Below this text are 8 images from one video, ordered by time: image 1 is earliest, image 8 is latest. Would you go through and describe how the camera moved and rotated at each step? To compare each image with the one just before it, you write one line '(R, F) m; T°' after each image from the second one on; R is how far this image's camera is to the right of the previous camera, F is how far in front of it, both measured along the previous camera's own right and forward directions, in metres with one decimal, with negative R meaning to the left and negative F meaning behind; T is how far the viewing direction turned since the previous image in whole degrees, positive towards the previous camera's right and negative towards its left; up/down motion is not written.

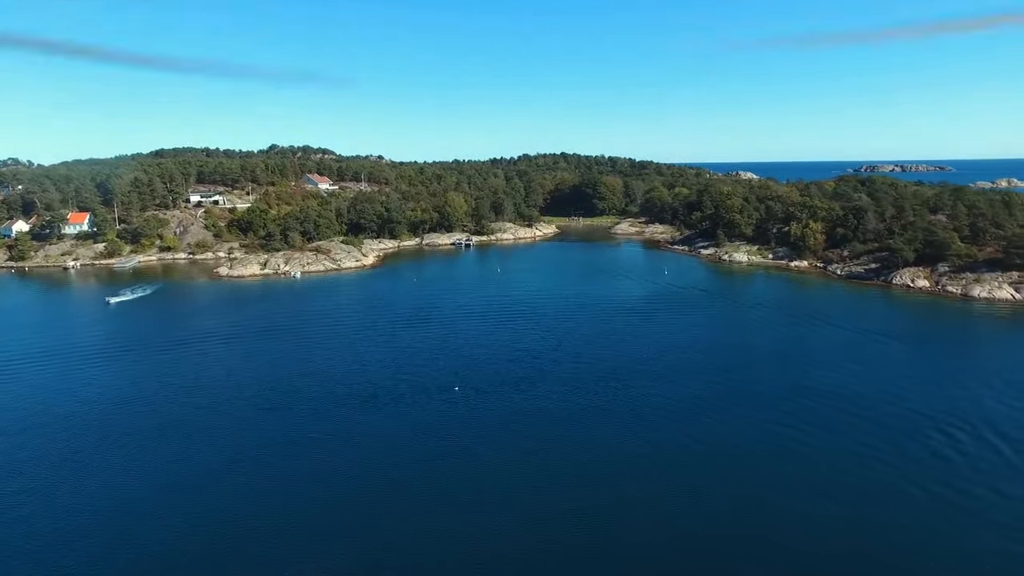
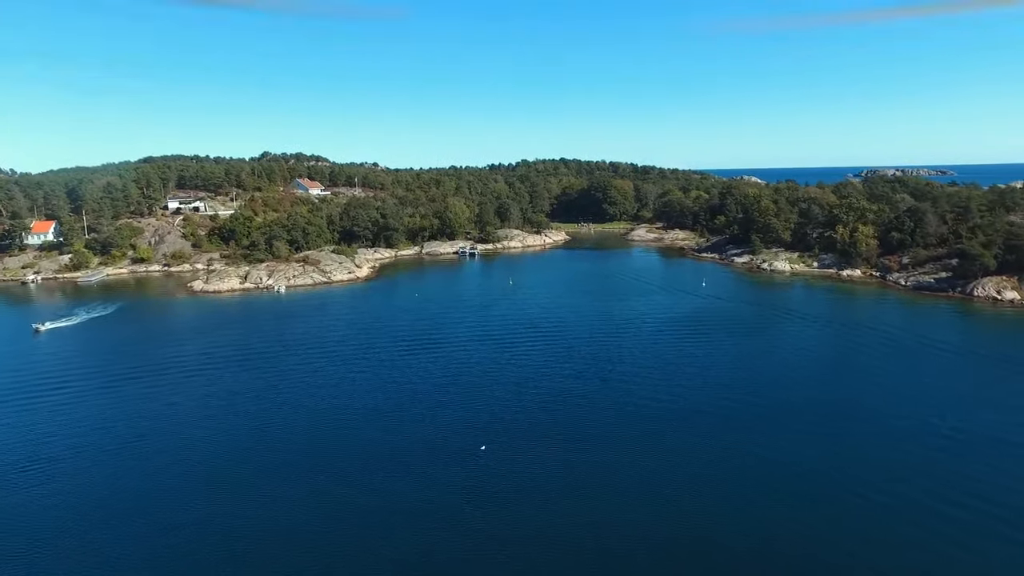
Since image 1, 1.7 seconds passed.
(-1.1, +6.6) m; 0°
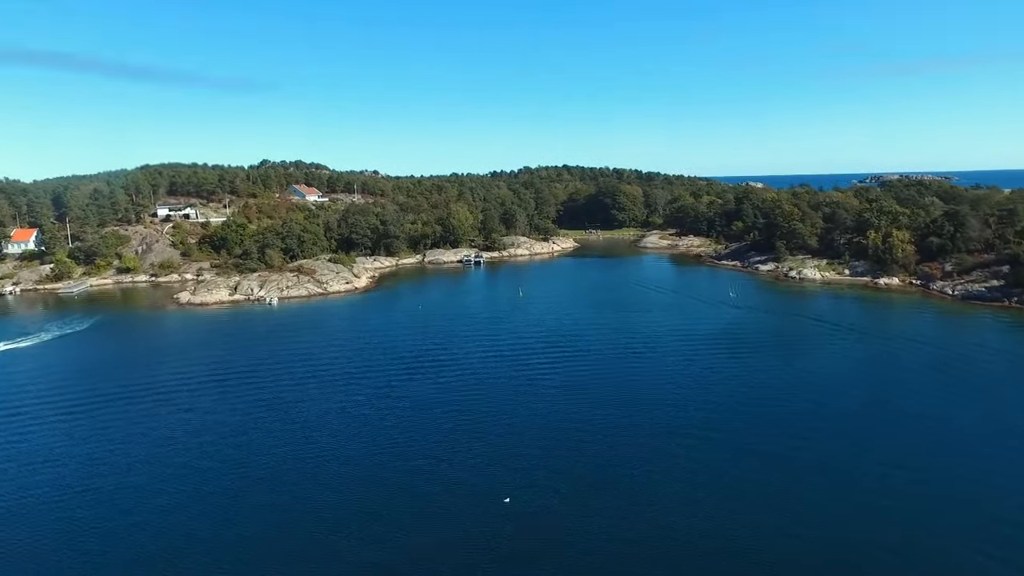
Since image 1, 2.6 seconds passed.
(-0.6, +3.6) m; 0°
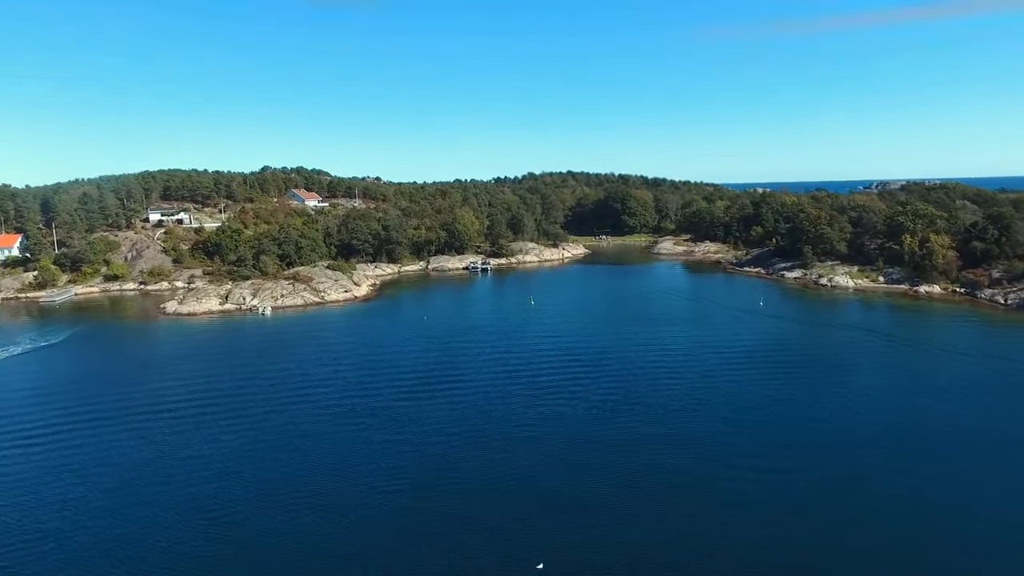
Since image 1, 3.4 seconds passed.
(-0.5, +3.2) m; 0°
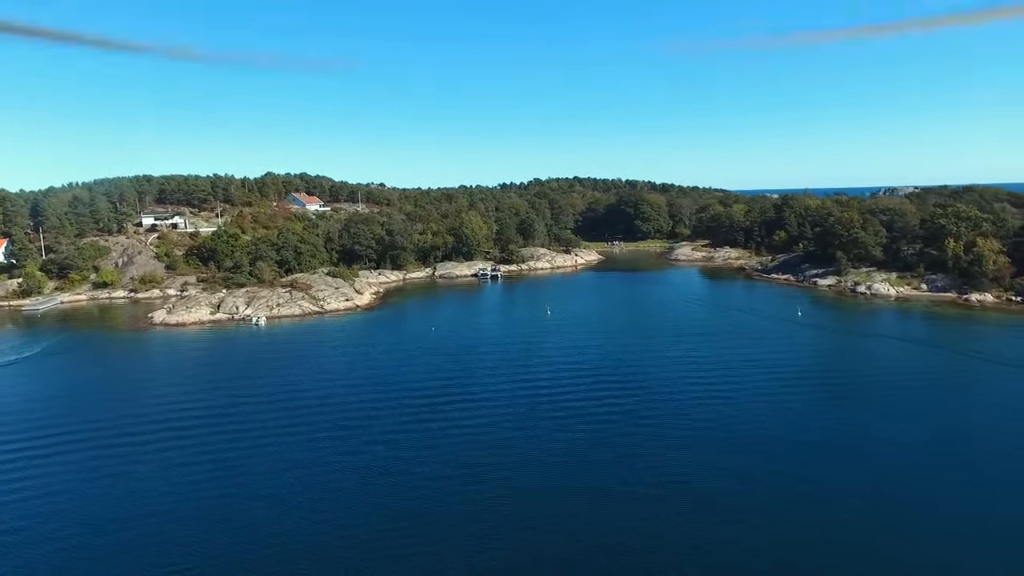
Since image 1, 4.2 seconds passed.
(-0.6, +3.2) m; 0°
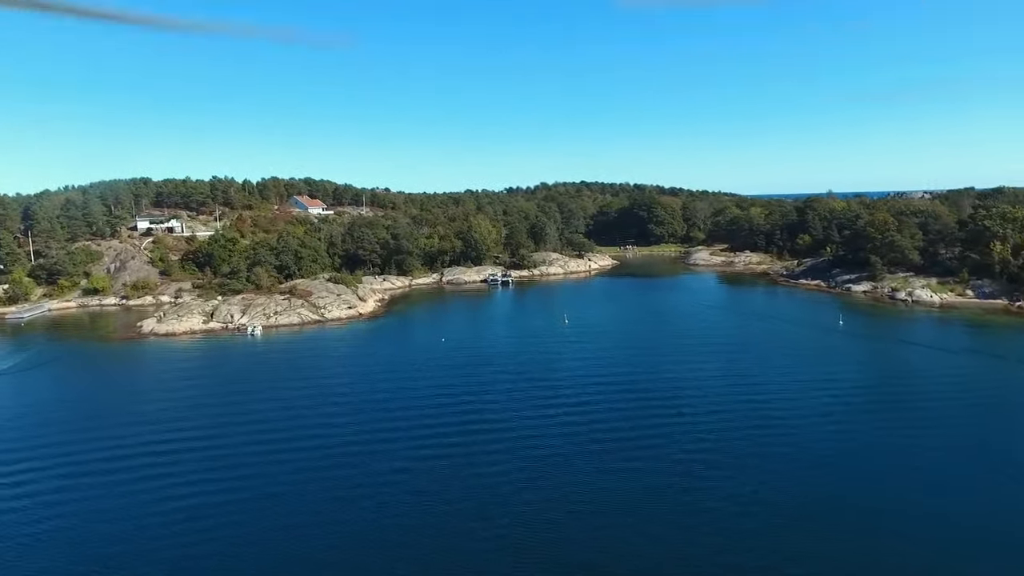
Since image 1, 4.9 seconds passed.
(-0.5, +2.8) m; 0°
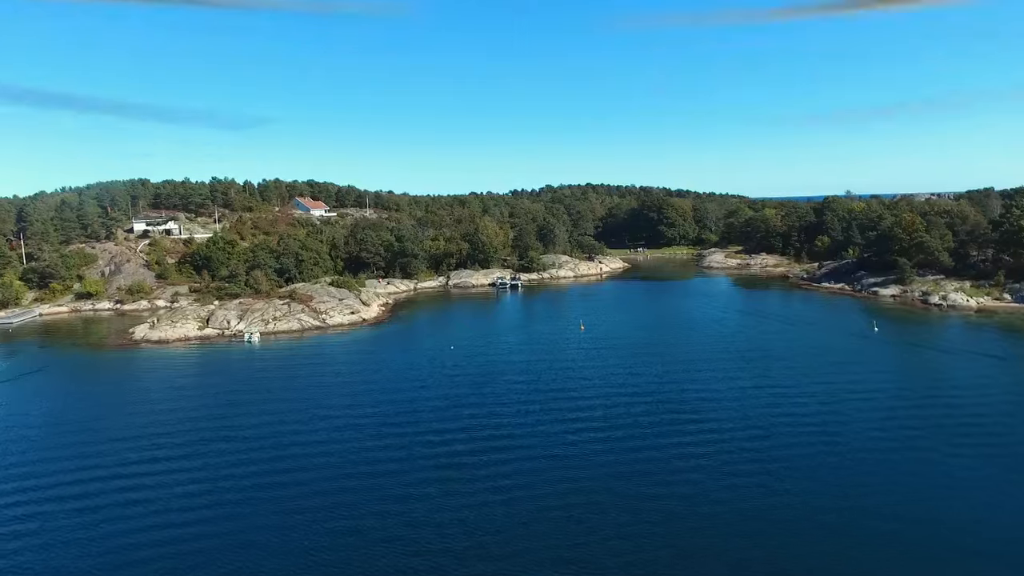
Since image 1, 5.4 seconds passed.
(-0.4, +2.0) m; 0°
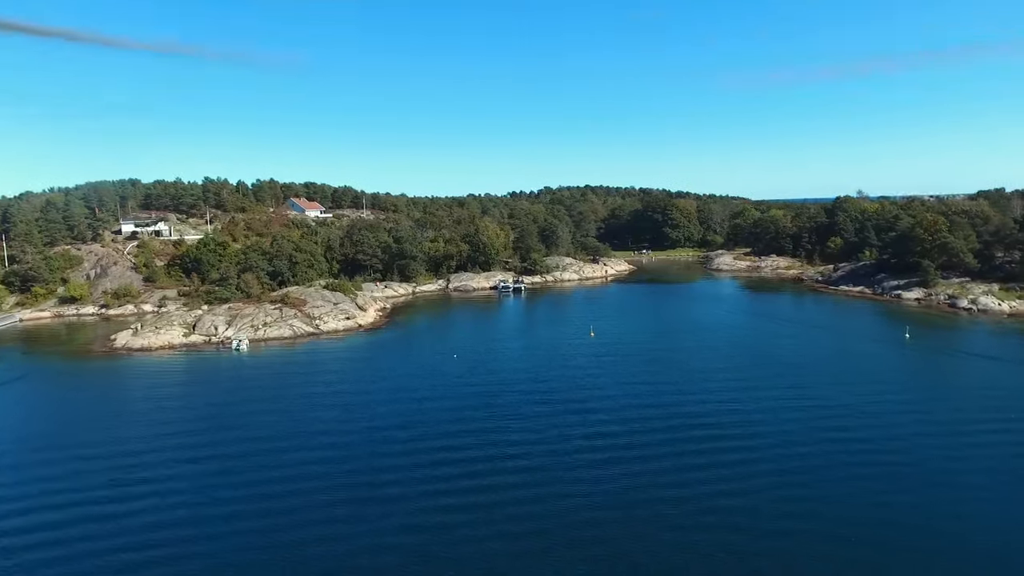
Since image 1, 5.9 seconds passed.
(-0.4, +2.0) m; 0°
